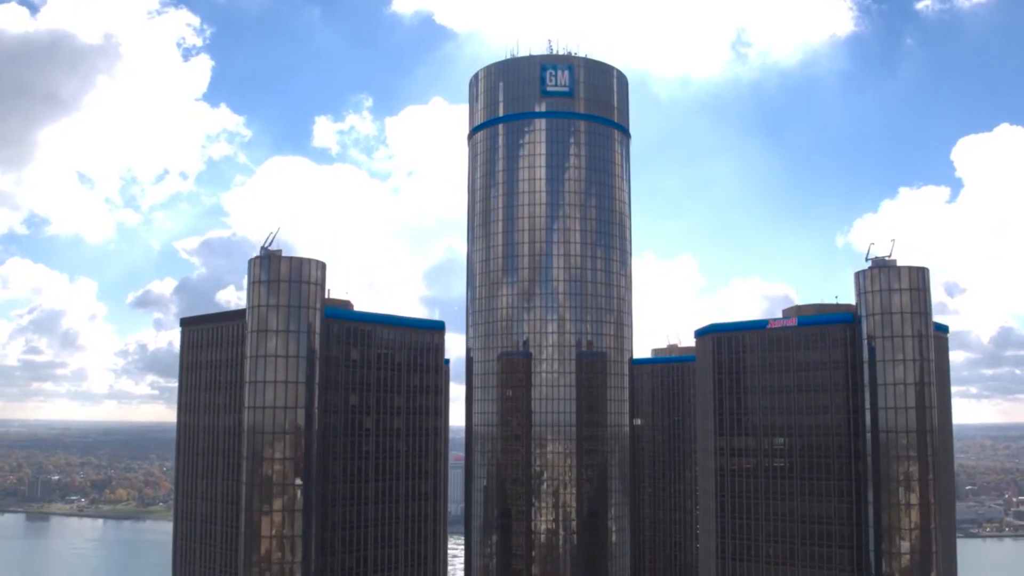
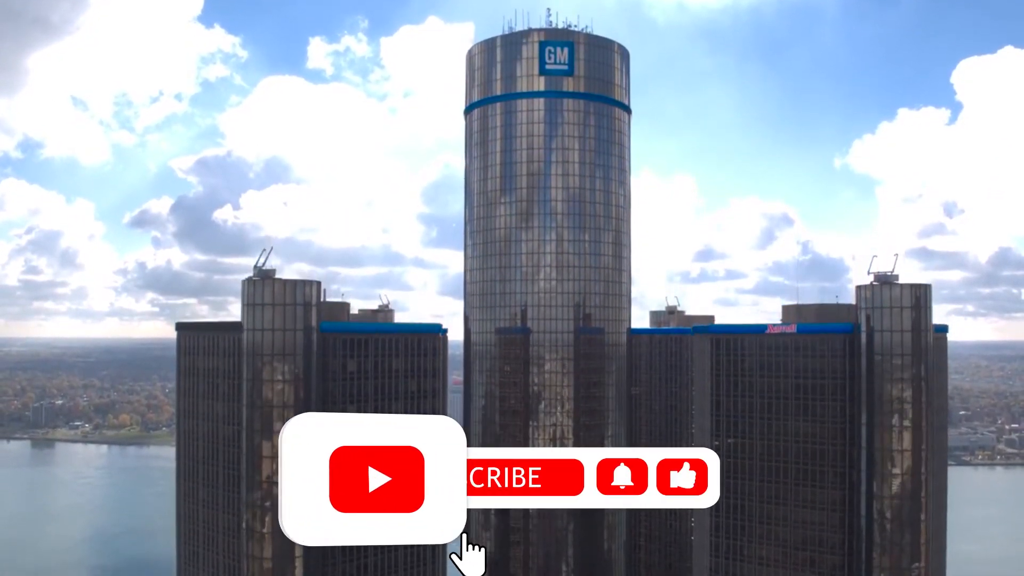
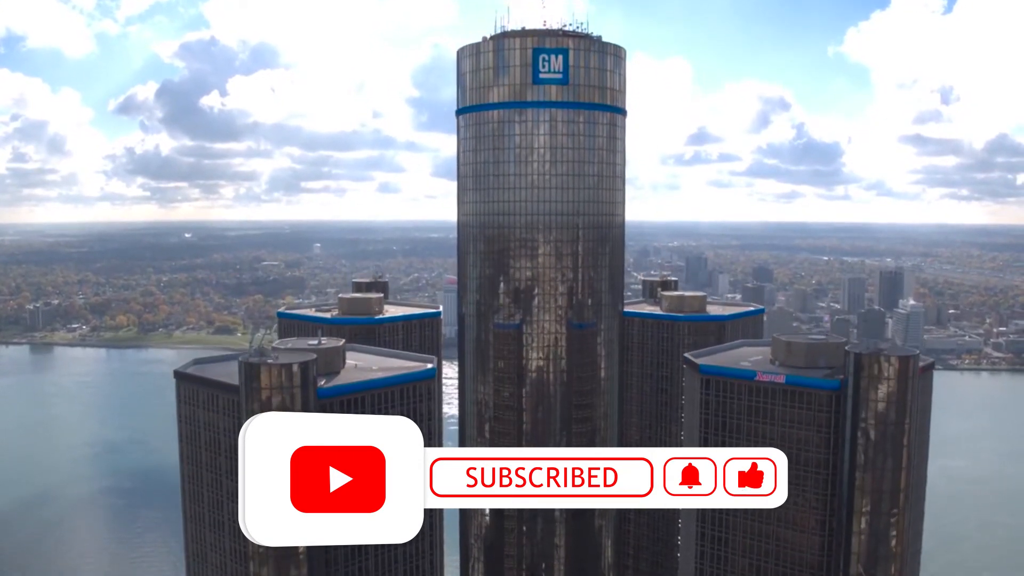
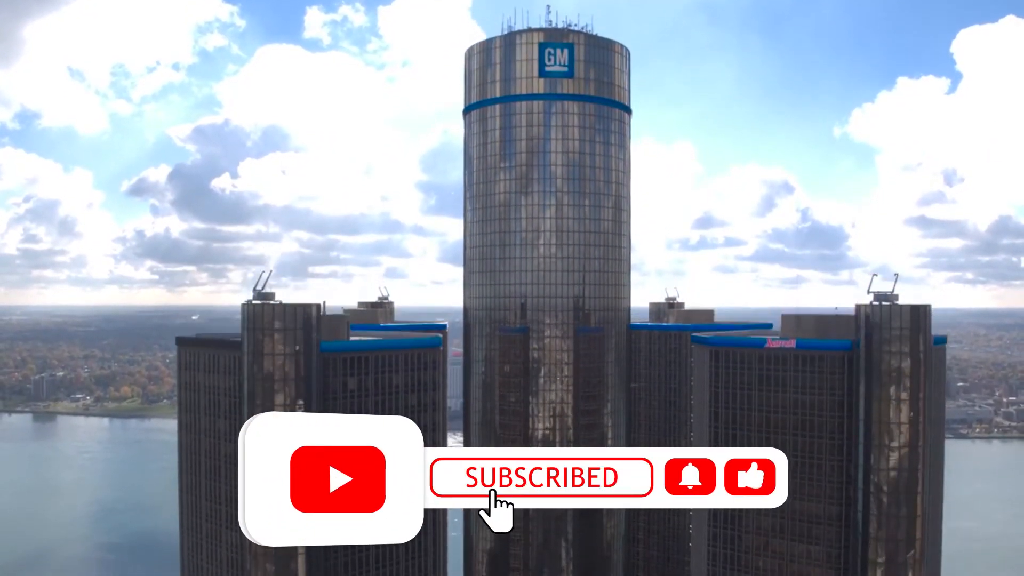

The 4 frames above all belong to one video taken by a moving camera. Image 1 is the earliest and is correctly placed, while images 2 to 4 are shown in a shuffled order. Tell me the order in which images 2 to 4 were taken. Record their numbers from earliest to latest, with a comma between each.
2, 4, 3
